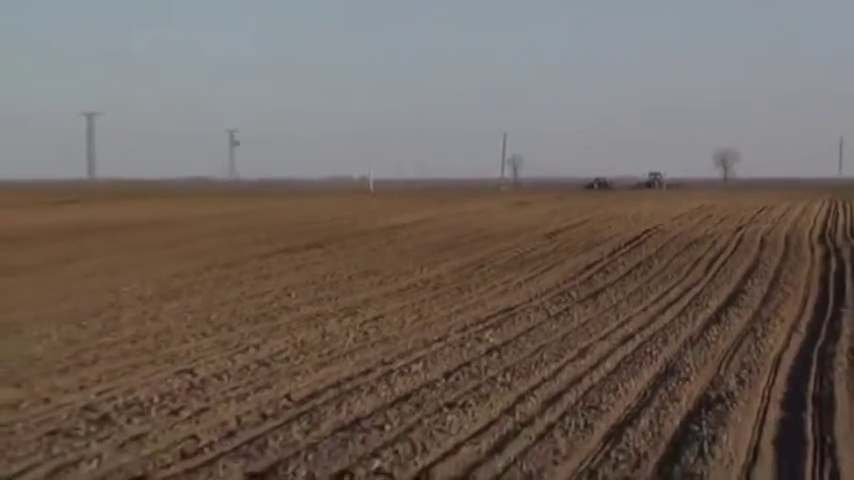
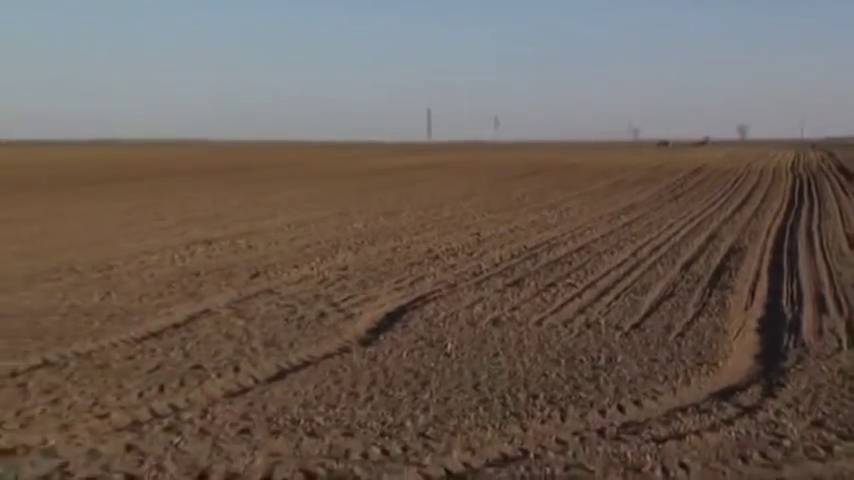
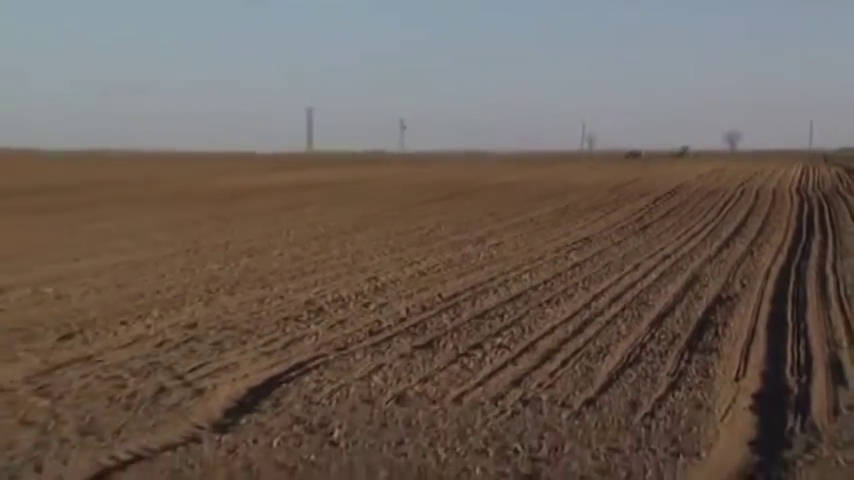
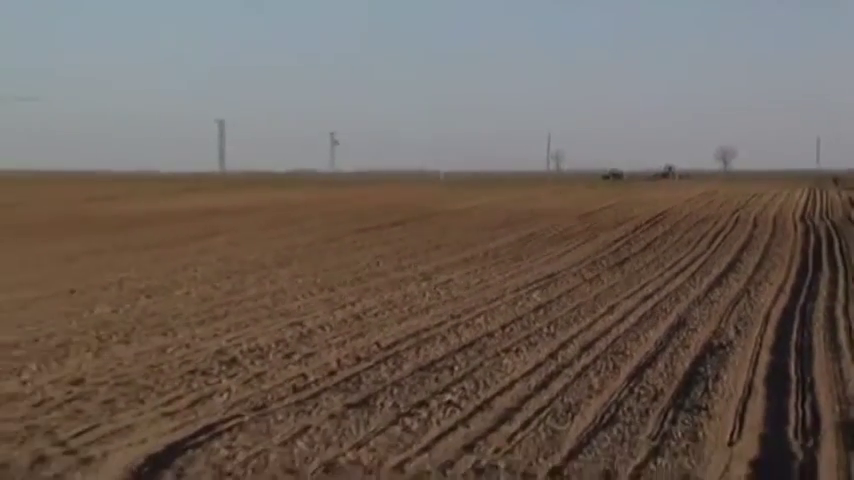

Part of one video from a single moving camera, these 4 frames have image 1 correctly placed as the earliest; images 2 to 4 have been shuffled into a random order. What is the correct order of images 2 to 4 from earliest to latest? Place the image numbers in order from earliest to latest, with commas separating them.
4, 3, 2
